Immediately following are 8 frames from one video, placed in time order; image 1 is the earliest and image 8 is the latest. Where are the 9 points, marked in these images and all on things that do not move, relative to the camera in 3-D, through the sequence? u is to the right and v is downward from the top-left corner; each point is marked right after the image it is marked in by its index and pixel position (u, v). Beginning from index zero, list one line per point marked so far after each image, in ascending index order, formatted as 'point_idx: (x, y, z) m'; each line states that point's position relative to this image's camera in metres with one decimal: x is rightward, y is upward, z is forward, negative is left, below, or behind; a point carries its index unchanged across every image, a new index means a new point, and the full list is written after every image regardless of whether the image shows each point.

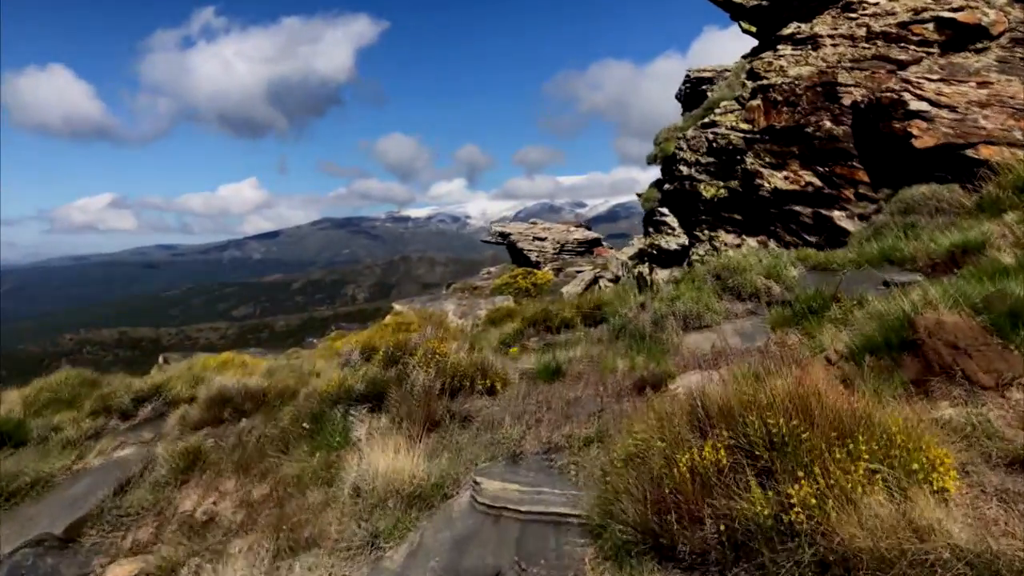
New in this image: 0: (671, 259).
0: (+2.8, +0.5, +14.9) m
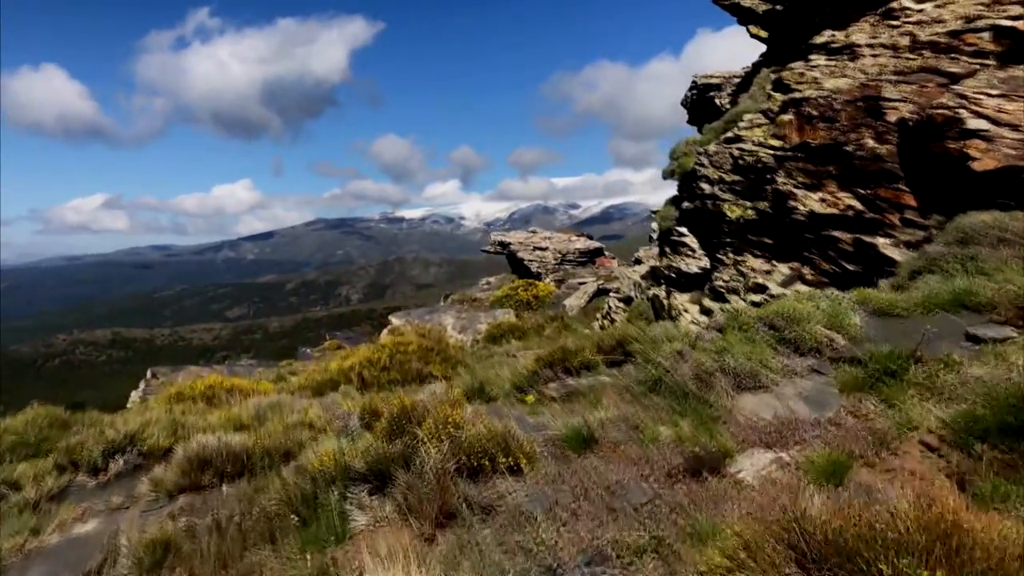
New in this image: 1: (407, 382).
0: (+2.9, +0.1, +13.9) m
1: (-2.2, -2.0, +18.0) m
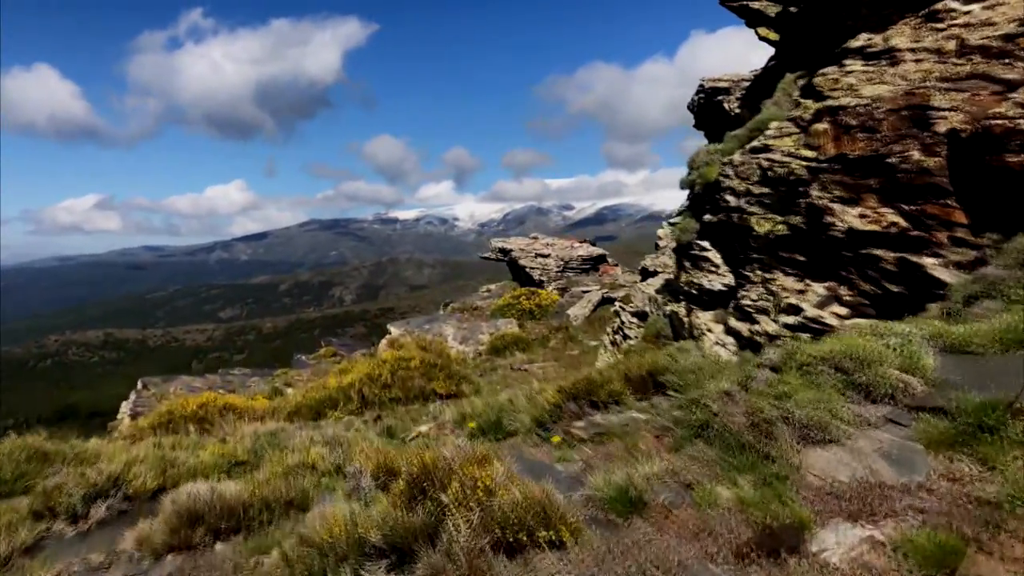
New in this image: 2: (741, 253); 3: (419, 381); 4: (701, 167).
0: (+3.1, -0.2, +13.1) m
1: (-2.1, -2.3, +17.1) m
2: (+3.4, +0.5, +12.6) m
3: (-2.0, -2.0, +18.0) m
4: (+3.2, +2.0, +14.2) m
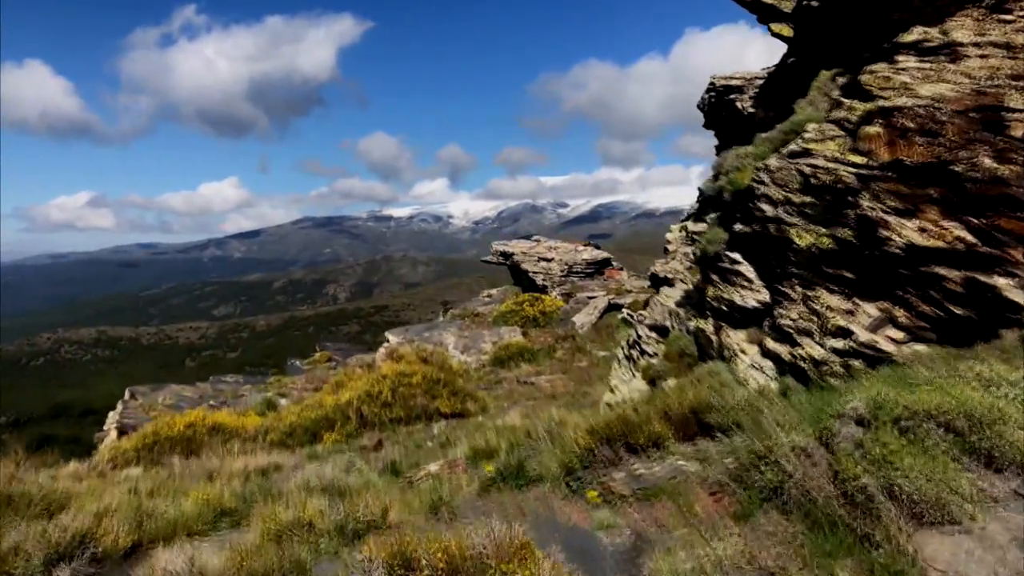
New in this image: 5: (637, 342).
0: (+3.3, -0.4, +12.0) m
1: (-1.9, -2.5, +16.0) m
2: (+3.6, +0.3, +11.6) m
3: (-1.8, -2.2, +16.9) m
4: (+3.4, +1.8, +13.1) m
5: (+2.4, -1.1, +16.5) m
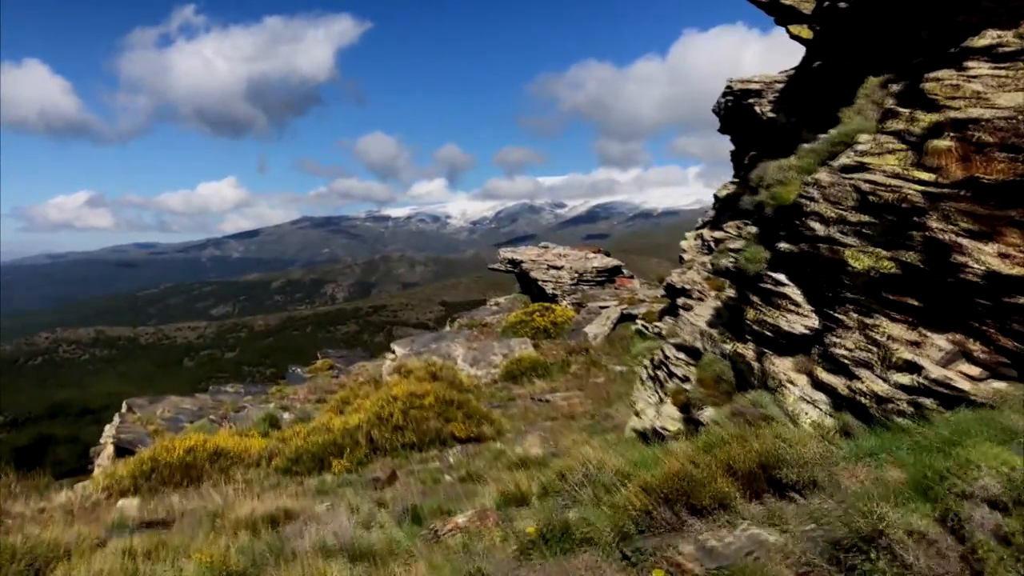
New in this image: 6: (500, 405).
0: (+3.7, -0.7, +11.1) m
1: (-1.5, -2.8, +15.1) m
2: (+4.0, 0.0, +10.6) m
3: (-1.4, -2.5, +16.0) m
4: (+3.7, +1.5, +12.2) m
5: (+2.8, -1.4, +15.5) m
6: (-0.3, -2.7, +19.3) m
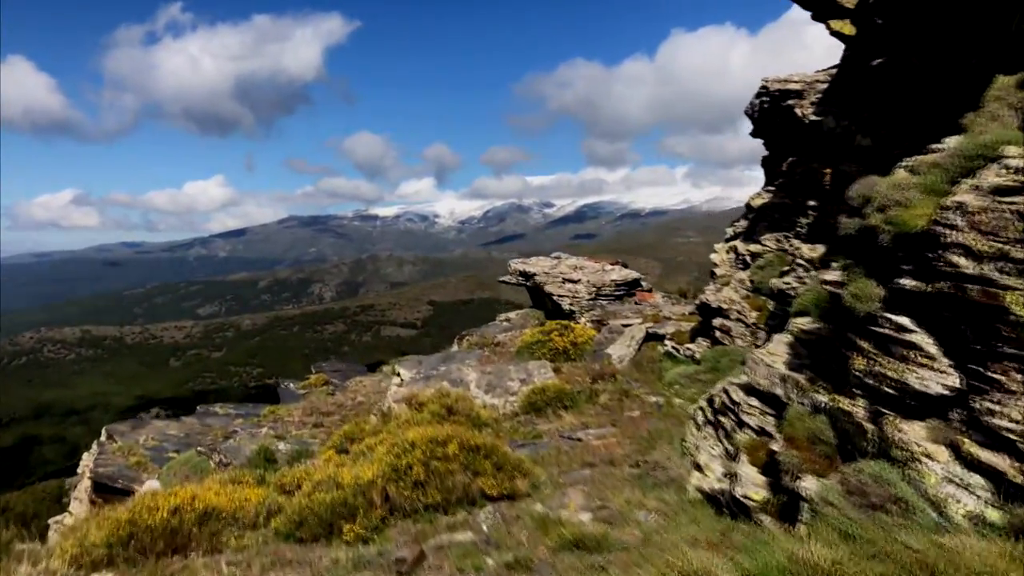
0: (+4.4, -1.3, +9.0) m
1: (-0.9, -3.3, +12.9) m
2: (+4.7, -0.5, +8.5) m
3: (-0.8, -3.0, +13.7) m
4: (+4.4, +1.0, +10.1) m
5: (+3.4, -1.9, +13.4) m
6: (+0.3, -3.2, +17.1) m
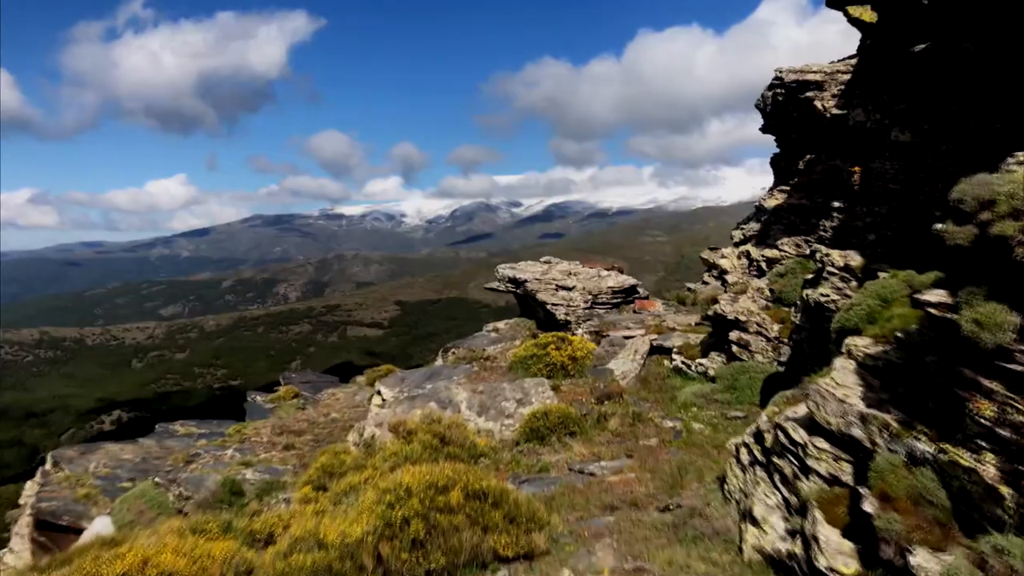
0: (+4.8, -1.5, +6.9) m
1: (-0.7, -3.6, +10.7) m
2: (+5.1, -0.8, +6.5) m
3: (-0.6, -3.3, +11.5) m
4: (+4.7, +0.7, +8.1) m
5: (+3.6, -2.1, +11.3) m
6: (+0.4, -3.4, +14.9) m
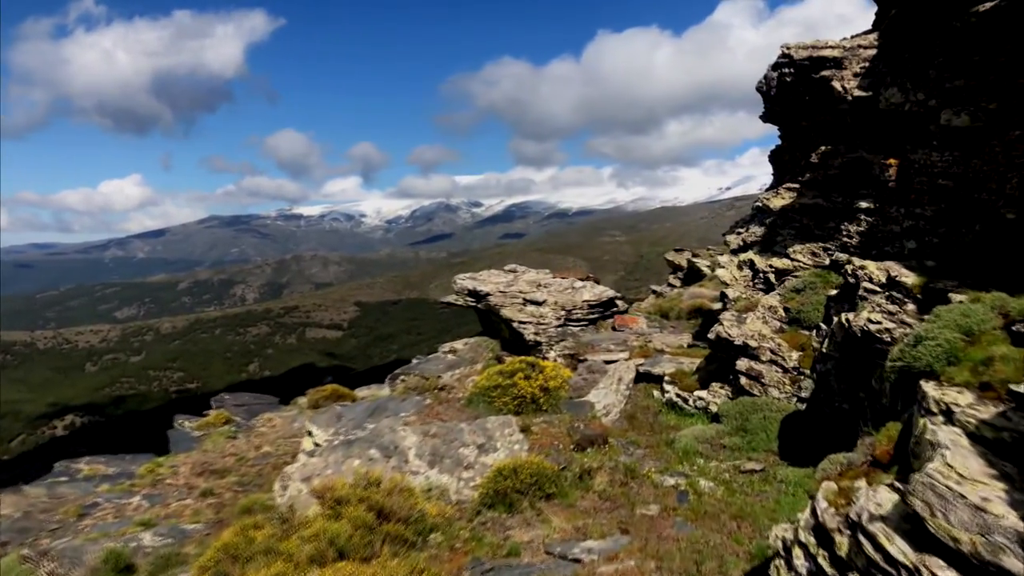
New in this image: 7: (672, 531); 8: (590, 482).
0: (+4.6, -1.9, +3.4) m
1: (-1.0, -4.0, +6.8) m
2: (+4.9, -1.1, +2.9) m
3: (-1.0, -3.7, +7.7) m
4: (+4.5, +0.4, +4.5) m
5: (+3.3, -2.5, +7.7) m
6: (-0.1, -3.8, +11.2) m
7: (+2.3, -3.4, +12.2) m
8: (+1.3, -3.2, +14.4) m
